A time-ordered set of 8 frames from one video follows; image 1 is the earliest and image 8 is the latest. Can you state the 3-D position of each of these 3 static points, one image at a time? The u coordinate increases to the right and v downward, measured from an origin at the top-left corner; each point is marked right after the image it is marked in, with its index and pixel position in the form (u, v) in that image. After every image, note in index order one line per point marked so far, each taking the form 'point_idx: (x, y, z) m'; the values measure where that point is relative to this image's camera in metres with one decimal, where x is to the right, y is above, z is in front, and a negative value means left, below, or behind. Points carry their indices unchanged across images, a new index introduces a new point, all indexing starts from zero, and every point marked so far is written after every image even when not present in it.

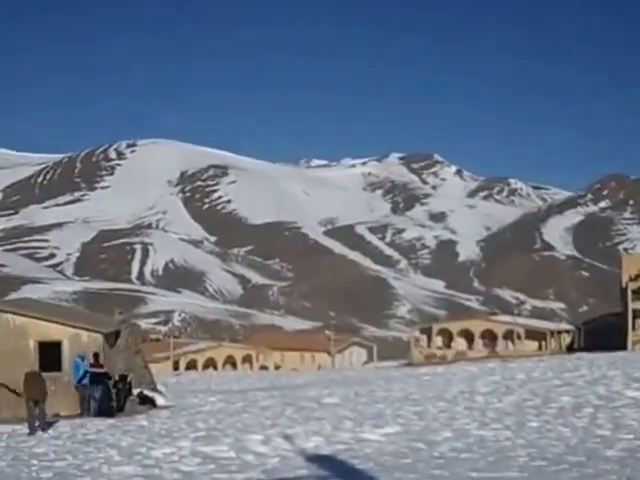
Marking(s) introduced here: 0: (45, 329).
0: (-4.9, -1.6, +21.4) m
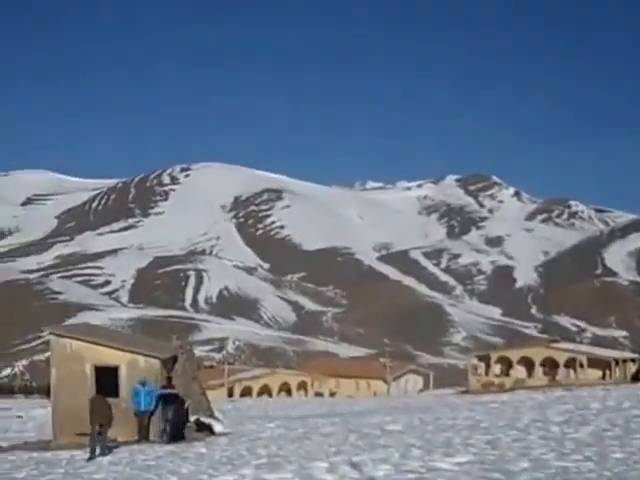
0: (-3.8, -2.0, +21.1) m
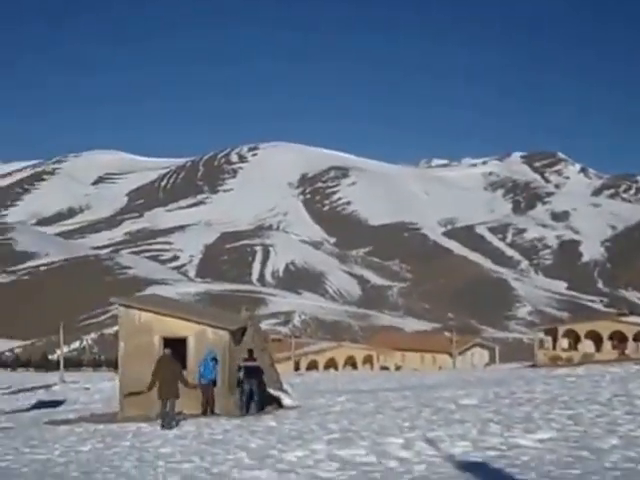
0: (-2.6, -1.5, +20.7) m
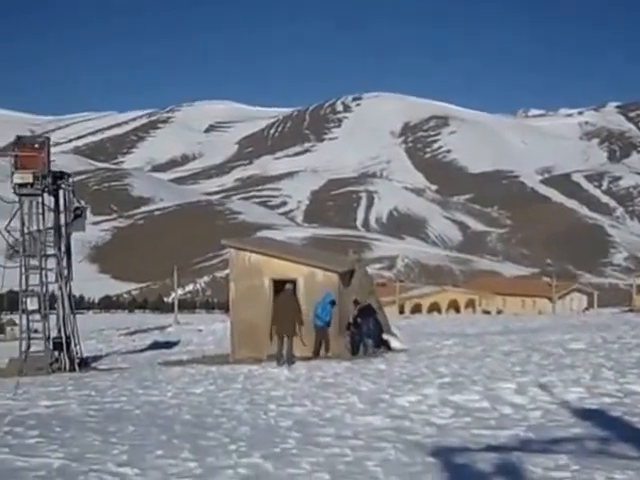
0: (-0.7, -0.5, +20.7) m
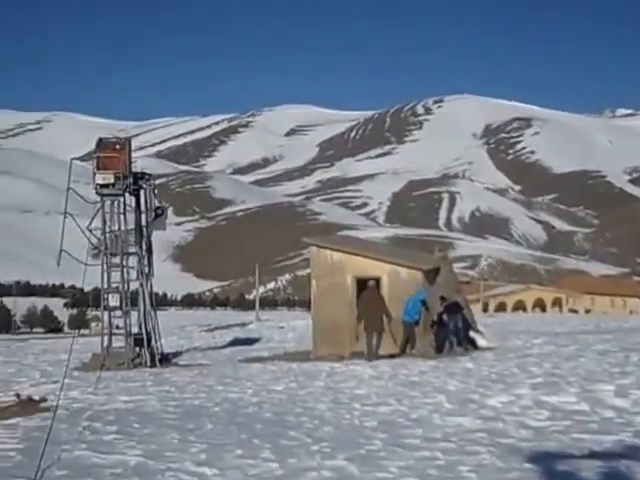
0: (+0.7, -0.4, +20.3) m
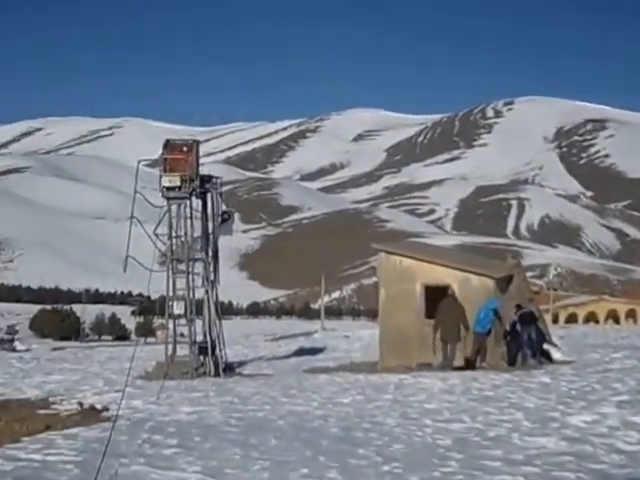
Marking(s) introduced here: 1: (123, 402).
0: (+1.8, -0.5, +19.7) m
1: (-2.8, -2.3, +16.7) m
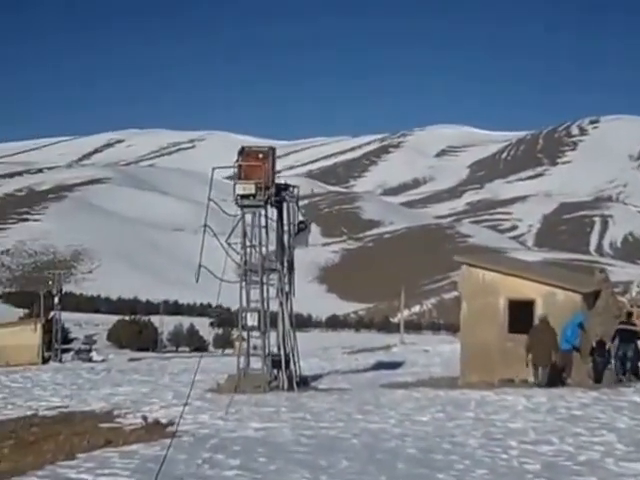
0: (+3.0, -0.7, +18.6) m
1: (-1.7, -2.4, +15.9) m
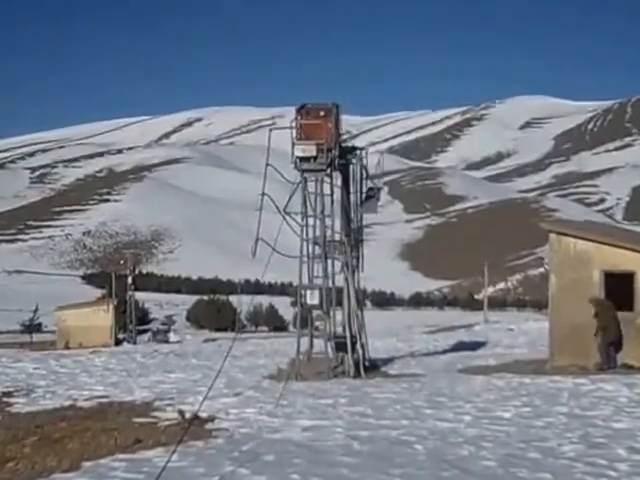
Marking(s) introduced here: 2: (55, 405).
0: (+4.0, -0.2, +16.1) m
1: (-1.0, -2.0, +13.8) m
2: (-3.9, -2.4, +17.4) m
